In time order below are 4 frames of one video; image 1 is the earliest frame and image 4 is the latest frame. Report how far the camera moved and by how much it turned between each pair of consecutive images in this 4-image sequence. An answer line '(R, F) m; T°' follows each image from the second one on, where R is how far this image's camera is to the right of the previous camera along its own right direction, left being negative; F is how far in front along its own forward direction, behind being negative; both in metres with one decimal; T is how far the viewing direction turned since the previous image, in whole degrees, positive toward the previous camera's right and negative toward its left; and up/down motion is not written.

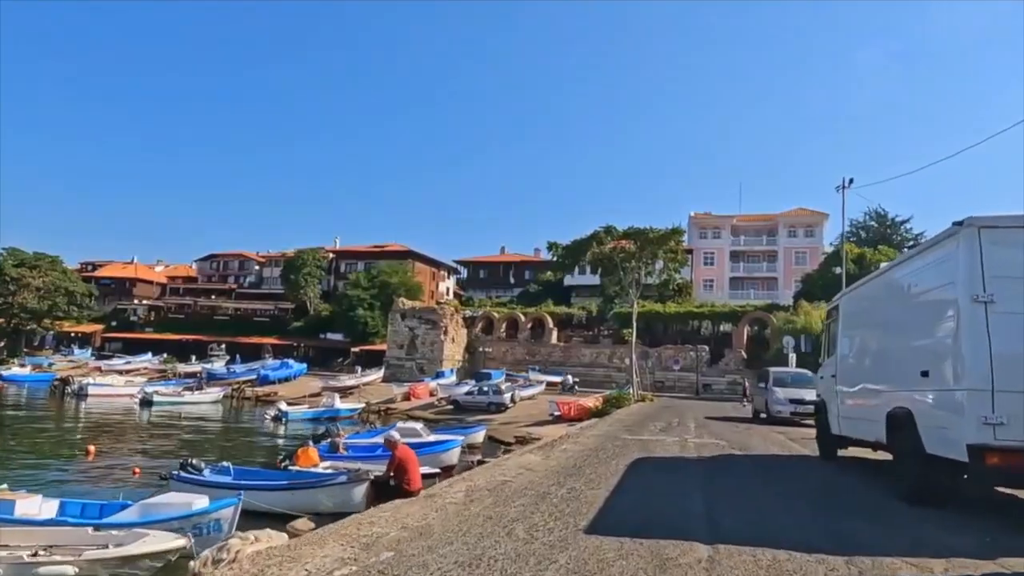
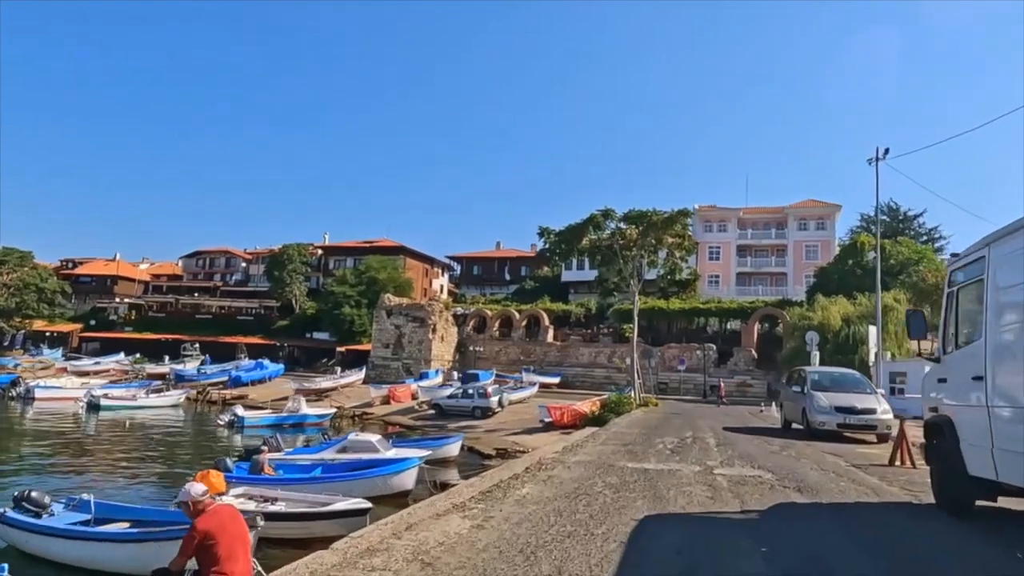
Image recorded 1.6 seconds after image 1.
(+0.7, +3.8) m; 0°
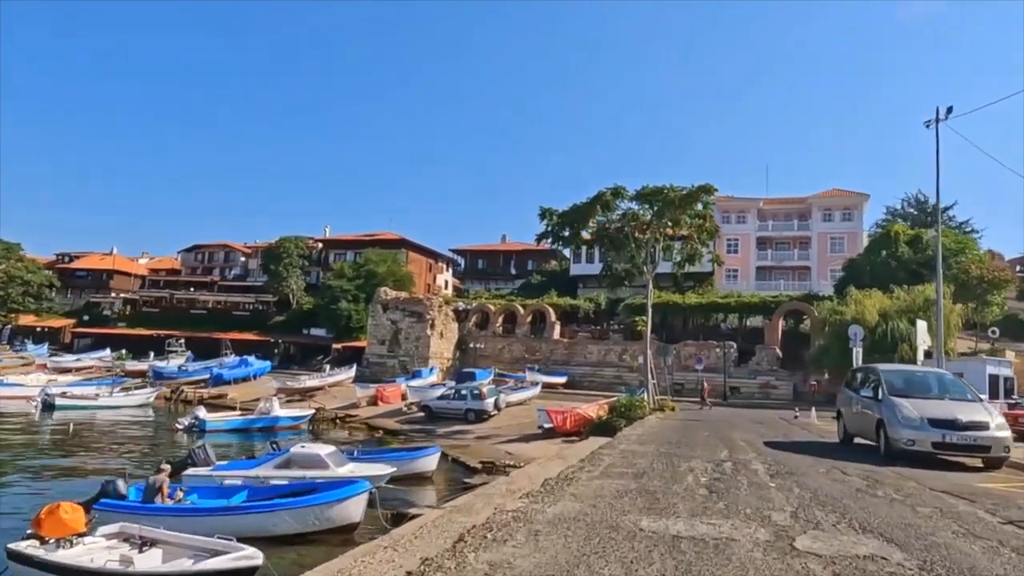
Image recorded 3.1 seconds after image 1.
(+0.6, +3.6) m; -1°
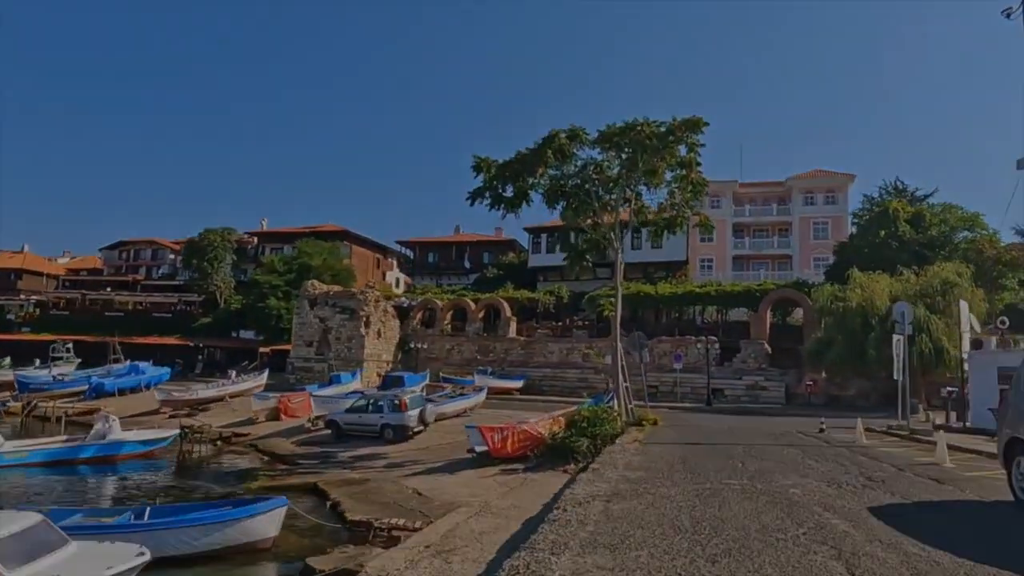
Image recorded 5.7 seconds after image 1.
(+1.3, +6.9) m; +3°
